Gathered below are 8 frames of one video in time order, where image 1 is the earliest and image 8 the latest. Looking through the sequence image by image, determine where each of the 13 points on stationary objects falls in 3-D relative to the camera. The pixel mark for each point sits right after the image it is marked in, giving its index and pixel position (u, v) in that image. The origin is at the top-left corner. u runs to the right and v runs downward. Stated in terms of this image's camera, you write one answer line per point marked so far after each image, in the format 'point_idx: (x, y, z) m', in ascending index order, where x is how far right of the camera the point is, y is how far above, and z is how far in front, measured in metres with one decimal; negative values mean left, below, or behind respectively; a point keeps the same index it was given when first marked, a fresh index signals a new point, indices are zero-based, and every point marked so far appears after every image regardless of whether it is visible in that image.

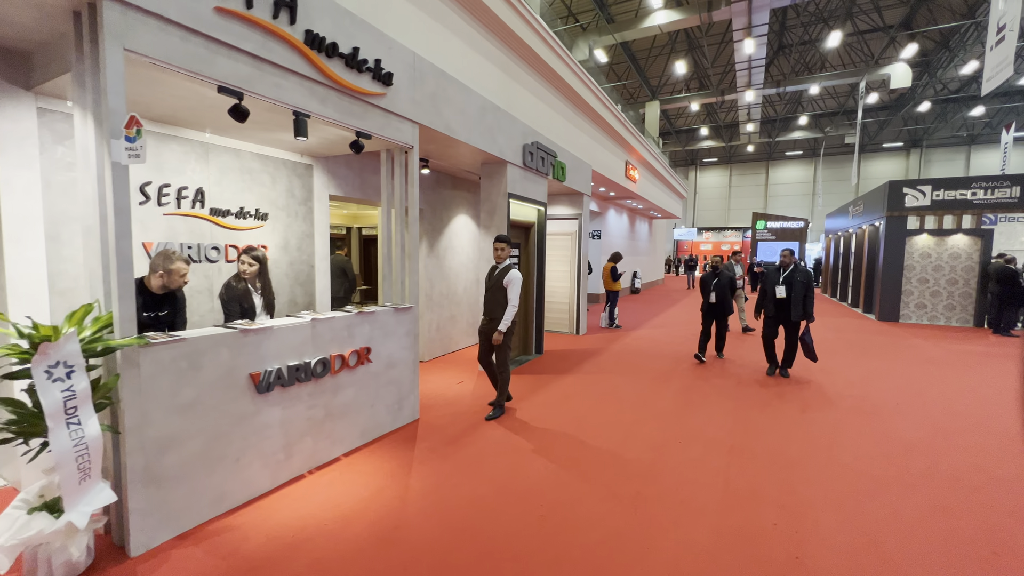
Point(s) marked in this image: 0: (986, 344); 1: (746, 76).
0: (+8.2, -1.0, +7.5) m
1: (+8.7, +7.7, +15.8) m
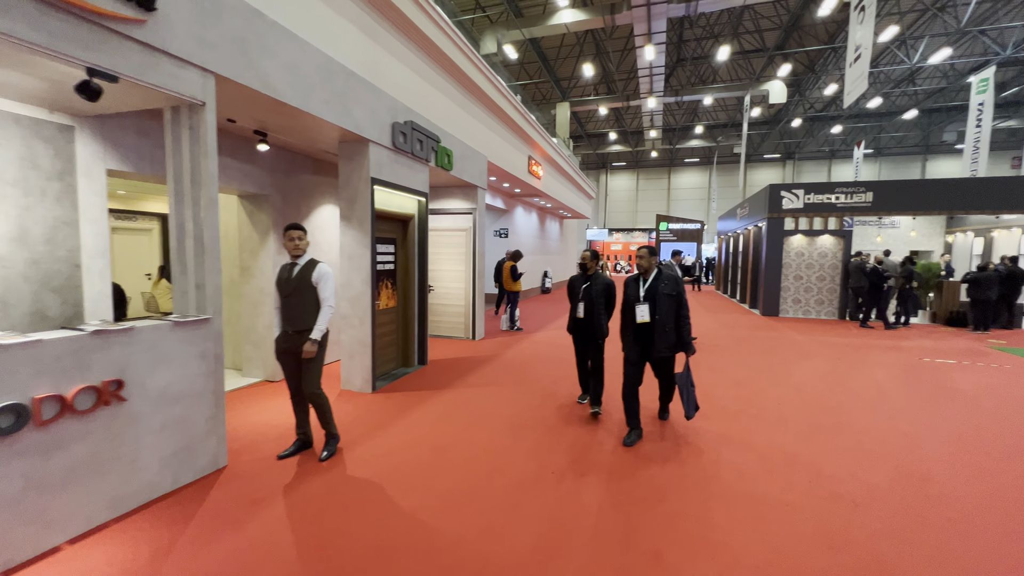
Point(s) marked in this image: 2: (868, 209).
0: (+6.3, -0.9, +8.1) m
1: (+5.2, +7.8, +16.4) m
2: (+8.2, +1.8, +9.9) m
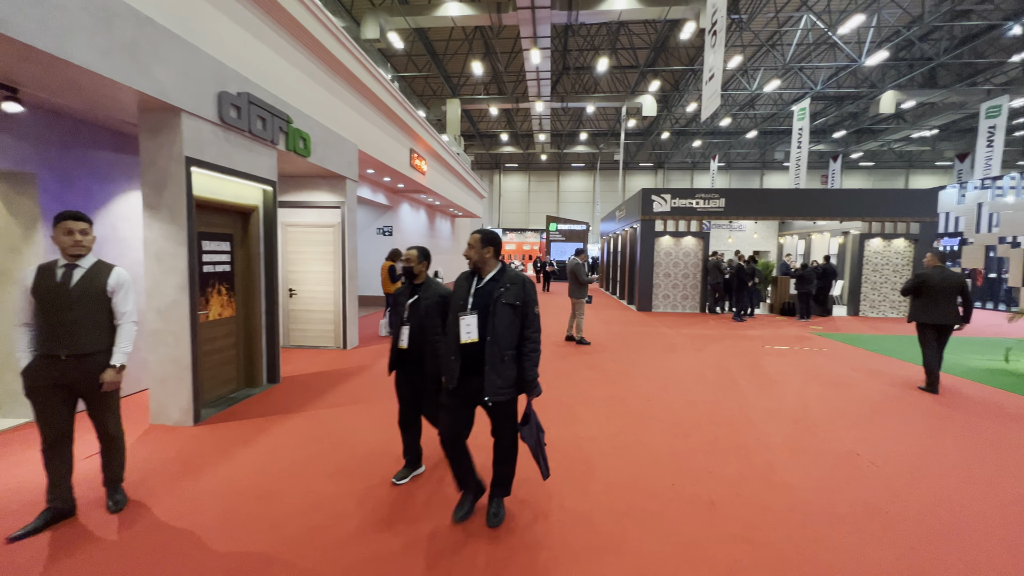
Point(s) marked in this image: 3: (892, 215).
0: (+4.1, -0.8, +9.0) m
1: (+0.9, +7.8, +16.8) m
2: (+5.4, +1.9, +11.2) m
3: (+9.8, +1.9, +11.1) m
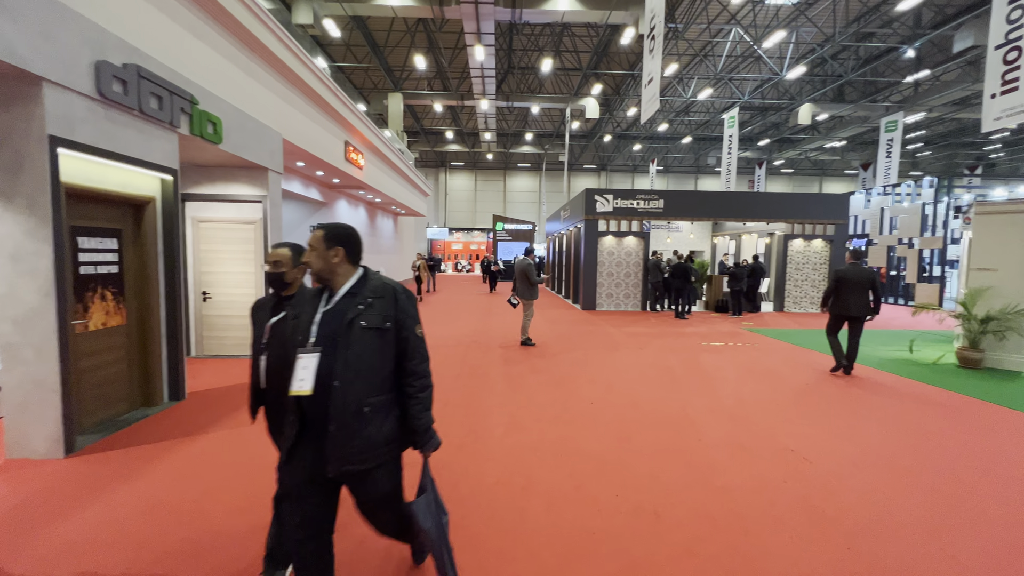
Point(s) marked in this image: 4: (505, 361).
0: (+2.9, -0.8, +9.2) m
1: (-1.2, +7.8, +16.6) m
2: (+3.9, +2.0, +11.5) m
3: (+8.3, +2.0, +12.0) m
4: (-0.1, -1.0, +5.7) m
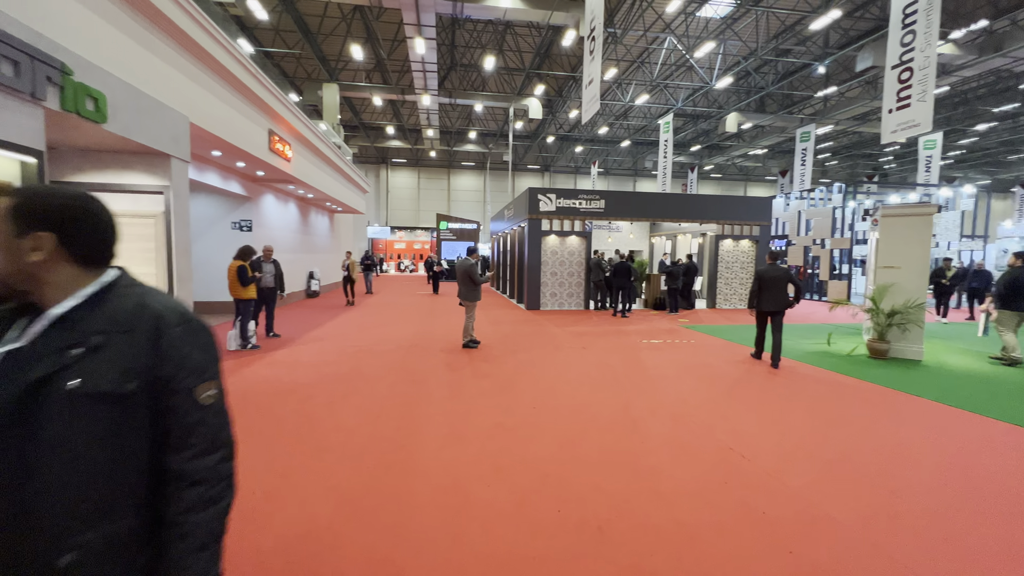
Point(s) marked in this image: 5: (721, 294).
0: (+1.7, -0.8, +9.3) m
1: (-3.4, +7.8, +16.0) m
2: (+2.4, +2.0, +11.7) m
3: (+6.7, +2.0, +12.7) m
4: (-0.8, -1.0, +5.5) m
5: (+6.3, -0.2, +12.9) m
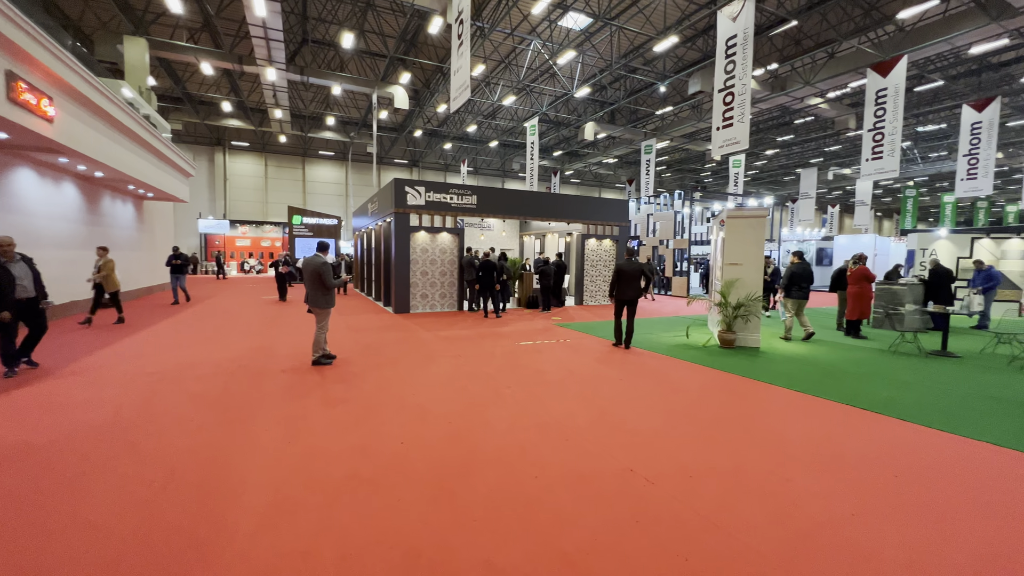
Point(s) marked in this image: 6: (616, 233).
0: (-1.0, -0.8, +8.7) m
1: (-7.9, +7.7, +13.6) m
2: (-1.0, +2.0, +11.2) m
3: (+2.8, +2.1, +13.4) m
4: (-2.2, -1.0, +4.3) m
5: (+2.4, -0.1, +13.5) m
6: (+3.3, +1.7, +13.8) m
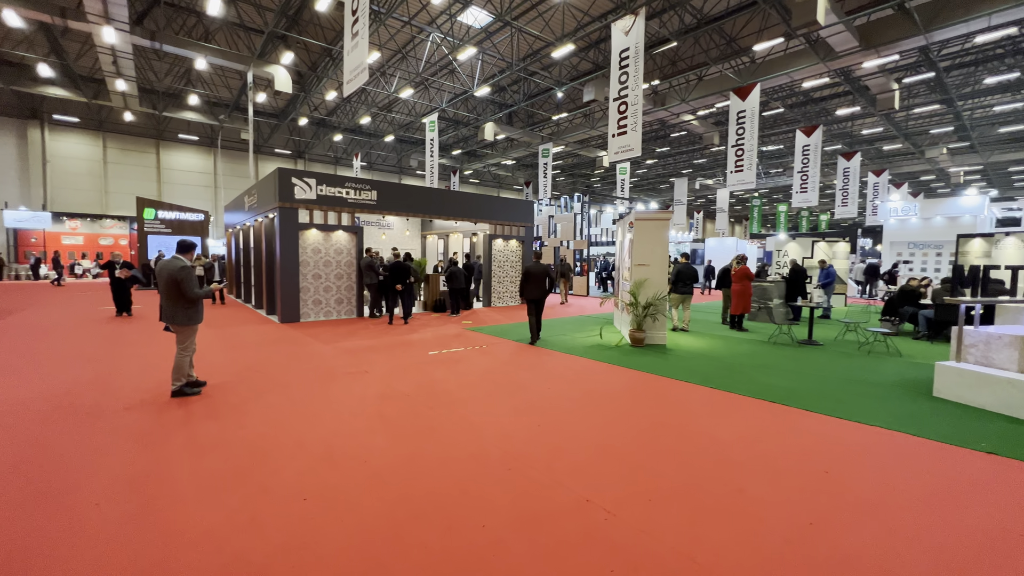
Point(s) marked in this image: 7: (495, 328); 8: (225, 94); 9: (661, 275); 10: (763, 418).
0: (-2.6, -0.9, +7.8) m
1: (-10.7, +7.5, +11.0) m
2: (-3.3, +1.9, +10.2) m
3: (-0.2, +2.1, +13.2) m
4: (-2.9, -1.1, +3.2) m
5: (-0.5, -0.1, +13.2) m
6: (+0.3, +1.7, +13.8) m
7: (-0.4, -0.9, +9.2) m
8: (-12.8, +8.8, +19.0) m
9: (+2.5, +0.2, +7.2) m
10: (+2.2, -1.1, +3.8) m
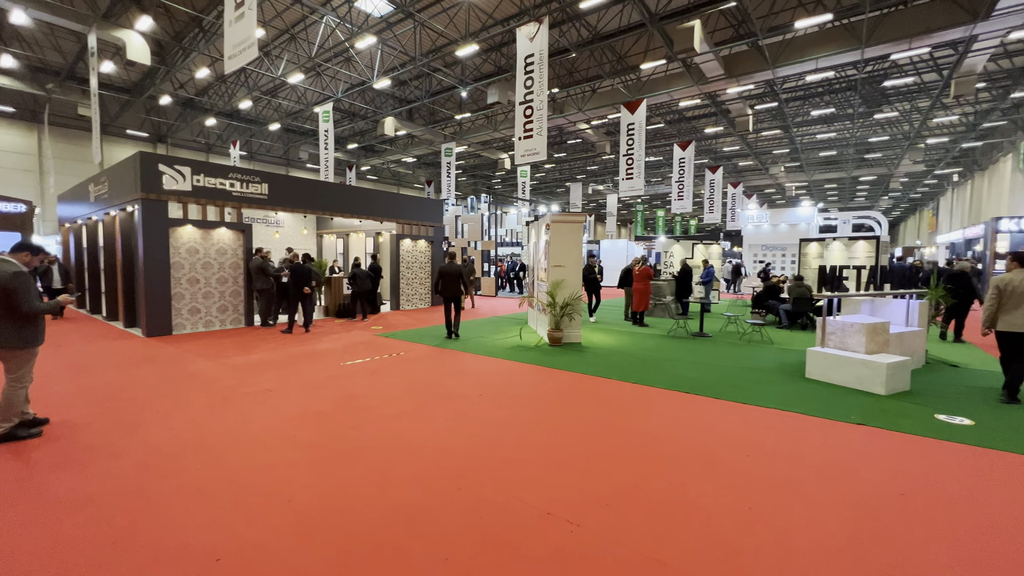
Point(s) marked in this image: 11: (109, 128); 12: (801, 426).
0: (-4.0, -1.0, +6.9) m
1: (-12.7, +7.3, +8.2) m
2: (-5.3, +1.8, +9.1) m
3: (-2.9, +2.0, +12.7) m
4: (-3.2, -1.2, +2.4) m
5: (-3.2, -0.2, +12.6) m
6: (-2.5, +1.7, +13.3) m
7: (-2.1, -0.9, +8.8) m
8: (-16.6, +8.5, +15.5) m
9: (+1.1, +0.2, +7.5) m
10: (+1.6, -1.1, +4.1) m
11: (-18.5, +7.5, +19.8) m
12: (+2.4, -1.2, +3.6) m
